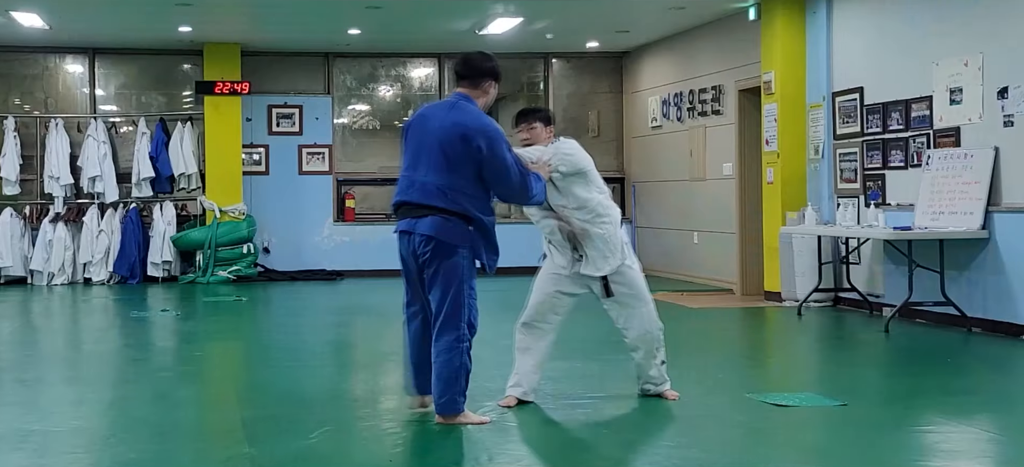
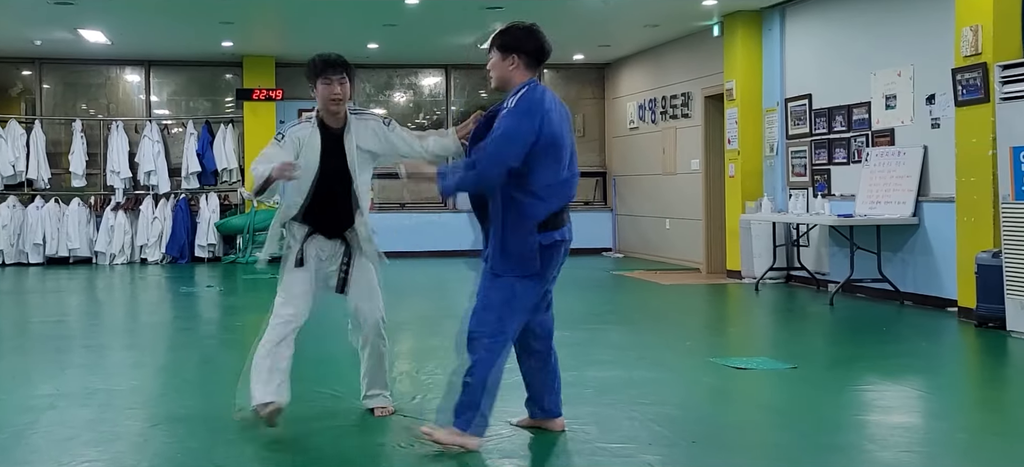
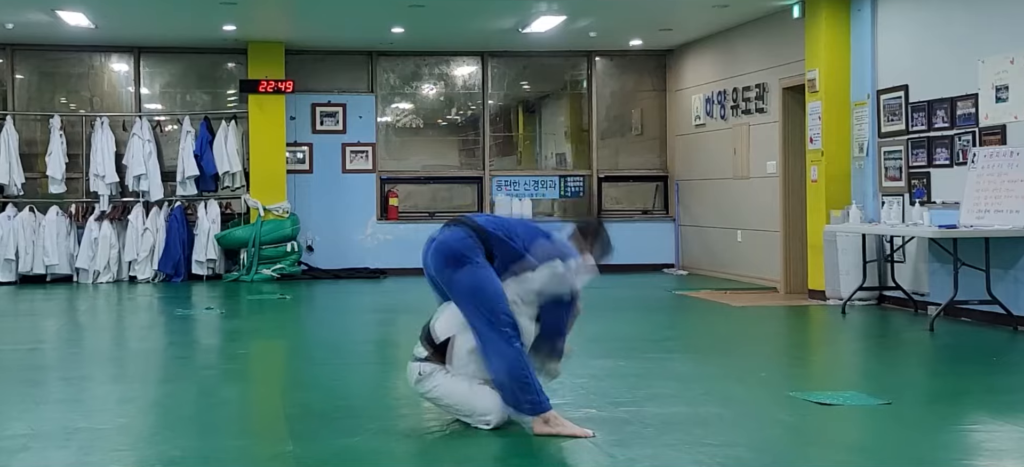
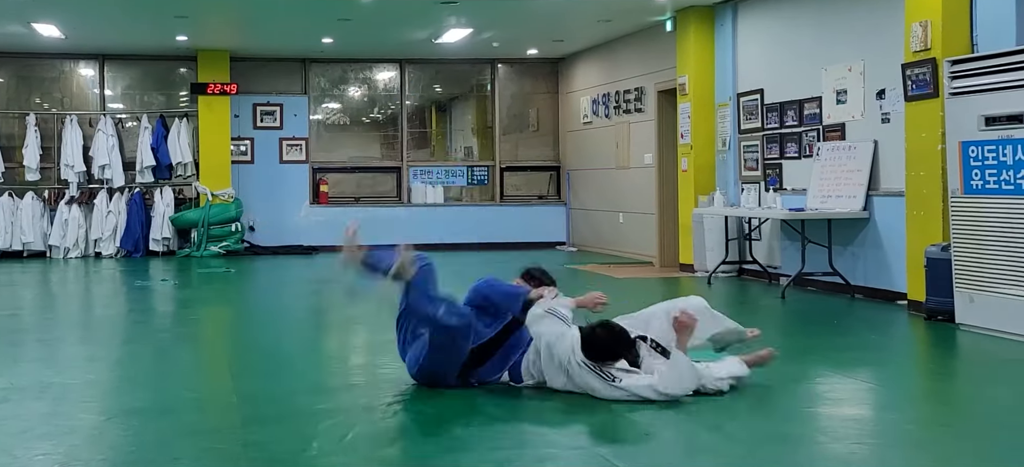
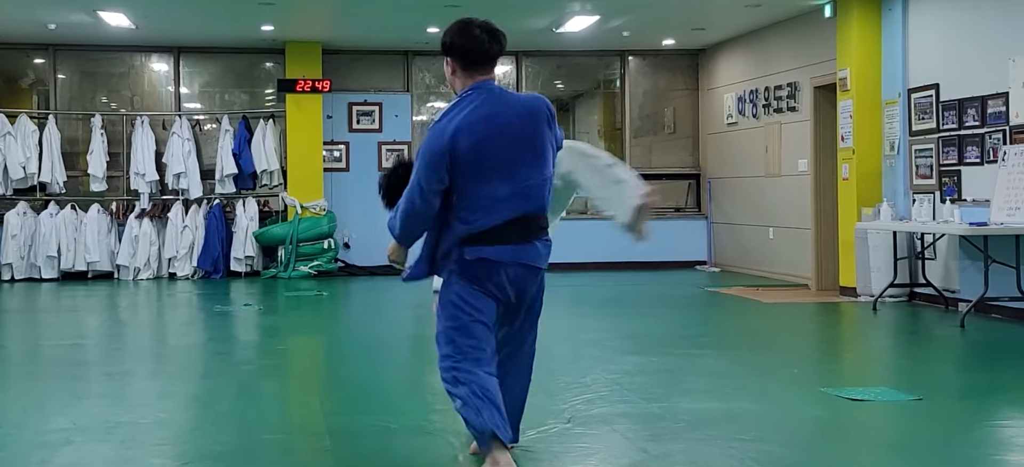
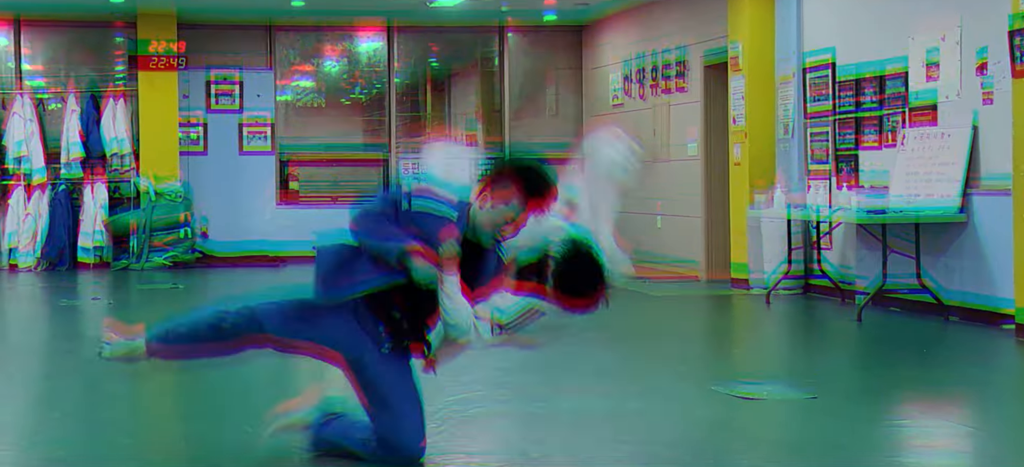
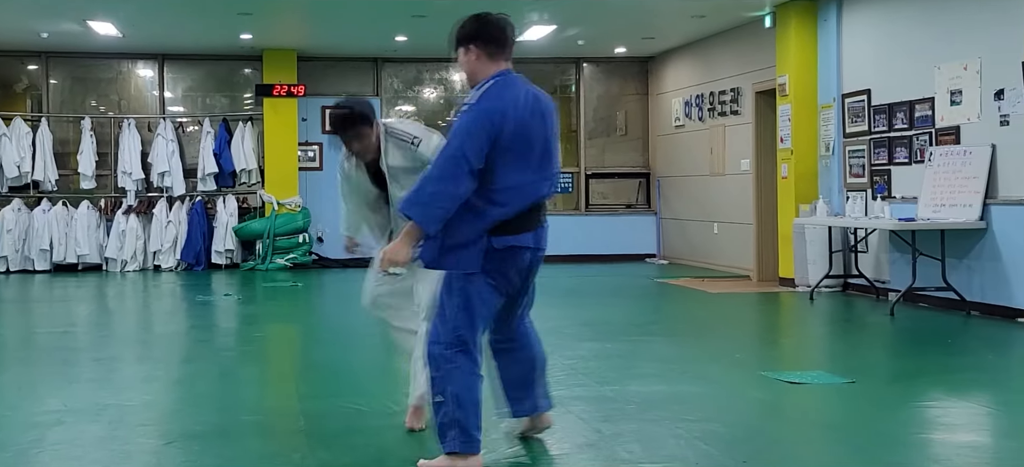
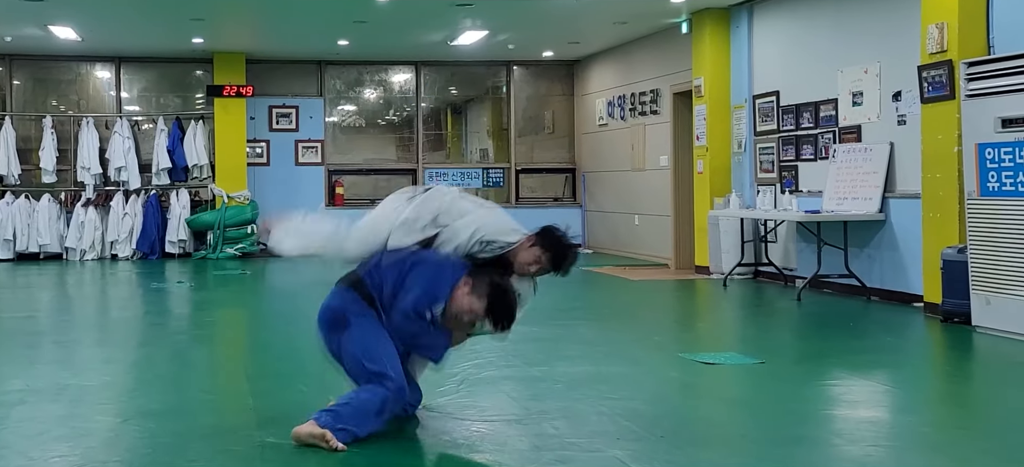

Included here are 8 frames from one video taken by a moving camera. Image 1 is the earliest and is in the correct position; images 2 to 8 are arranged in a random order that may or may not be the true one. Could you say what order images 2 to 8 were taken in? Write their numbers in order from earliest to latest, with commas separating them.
3, 5, 7, 2, 8, 6, 4
